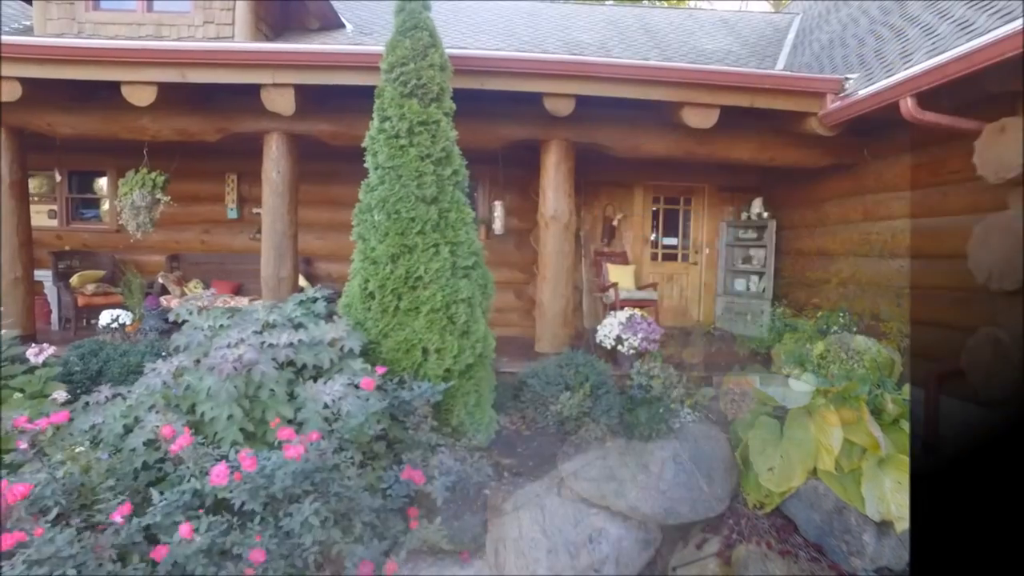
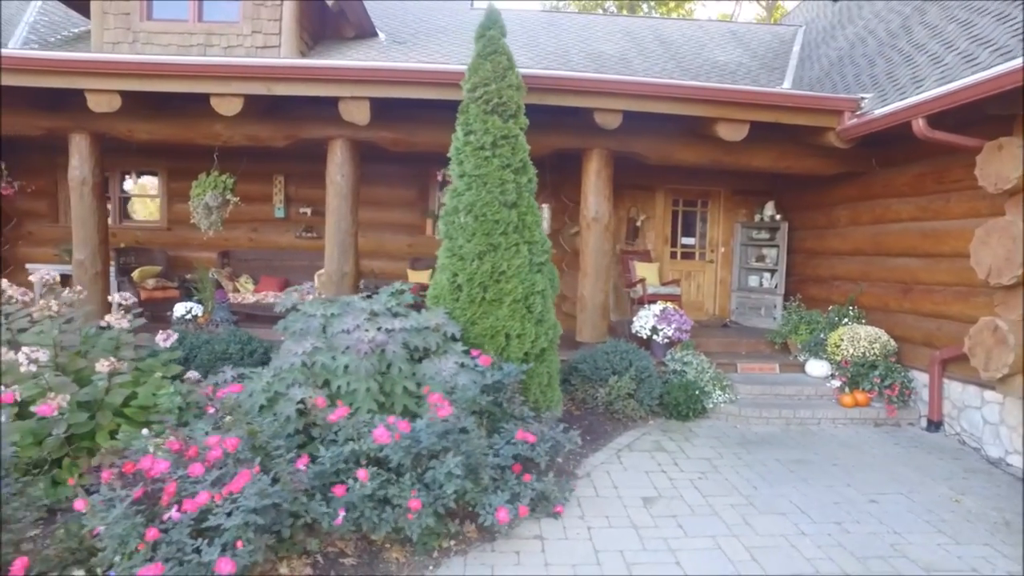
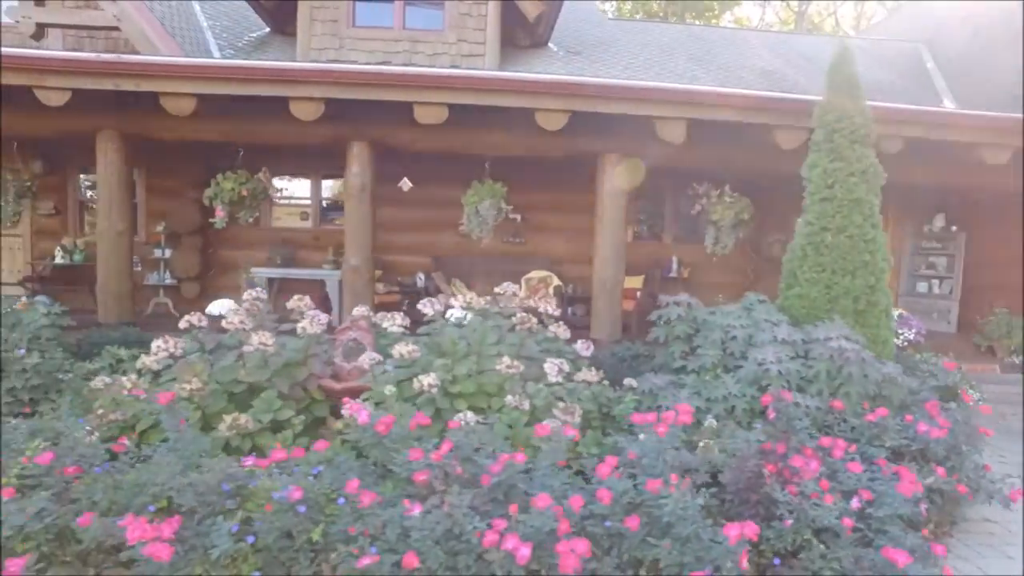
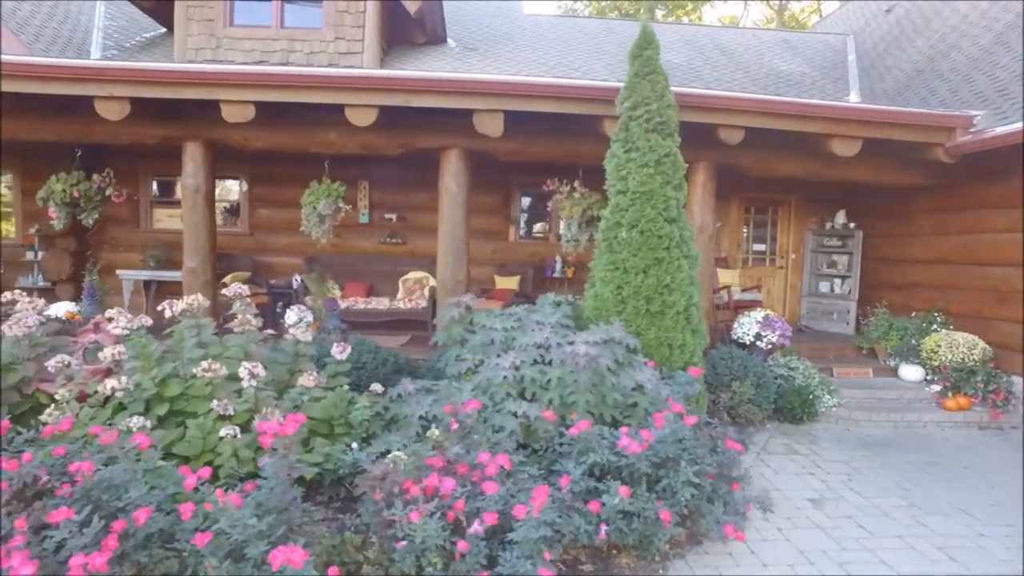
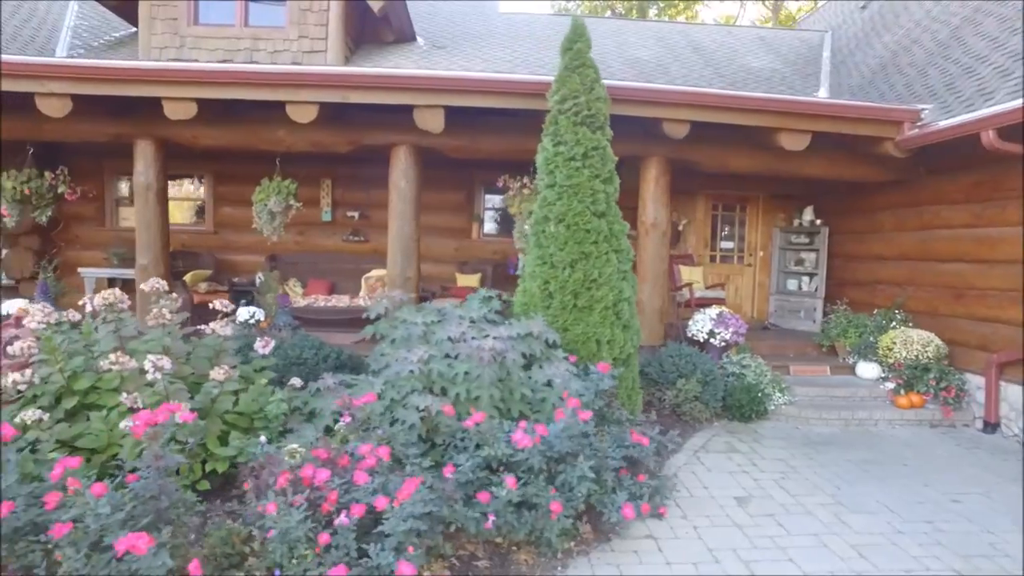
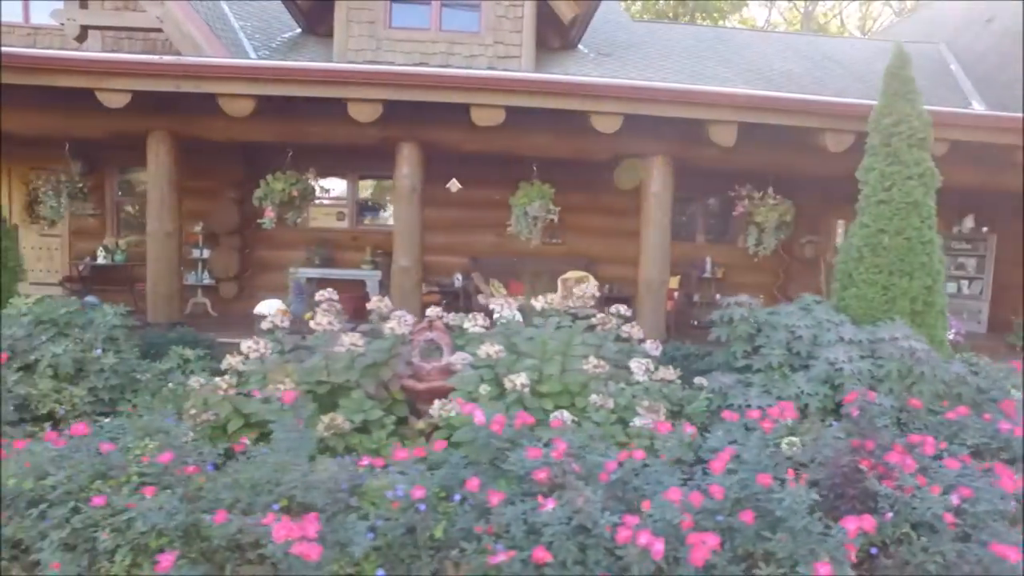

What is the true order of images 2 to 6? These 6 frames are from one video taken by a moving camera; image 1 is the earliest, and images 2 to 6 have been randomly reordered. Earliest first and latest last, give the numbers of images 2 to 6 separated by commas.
2, 5, 4, 3, 6
